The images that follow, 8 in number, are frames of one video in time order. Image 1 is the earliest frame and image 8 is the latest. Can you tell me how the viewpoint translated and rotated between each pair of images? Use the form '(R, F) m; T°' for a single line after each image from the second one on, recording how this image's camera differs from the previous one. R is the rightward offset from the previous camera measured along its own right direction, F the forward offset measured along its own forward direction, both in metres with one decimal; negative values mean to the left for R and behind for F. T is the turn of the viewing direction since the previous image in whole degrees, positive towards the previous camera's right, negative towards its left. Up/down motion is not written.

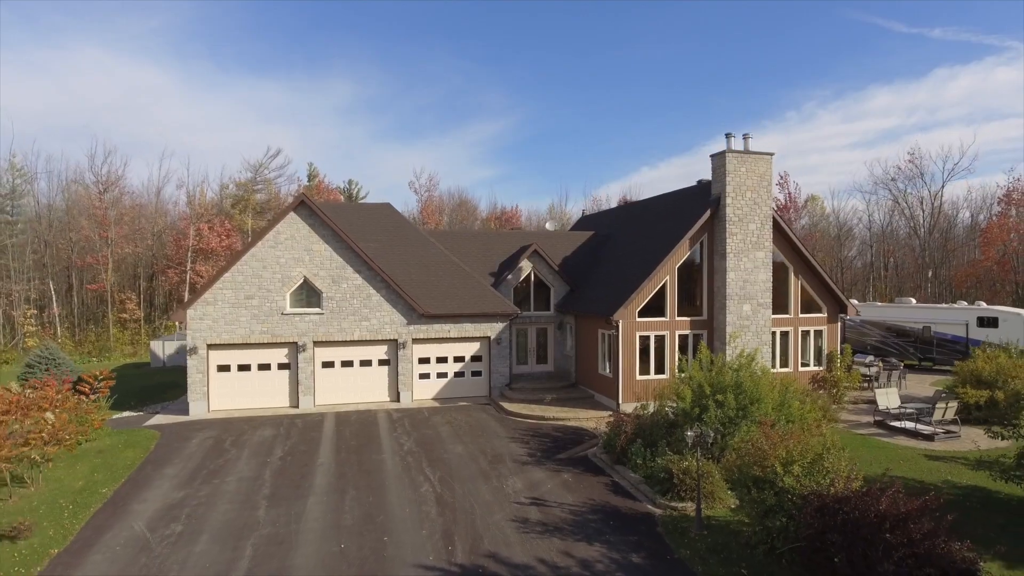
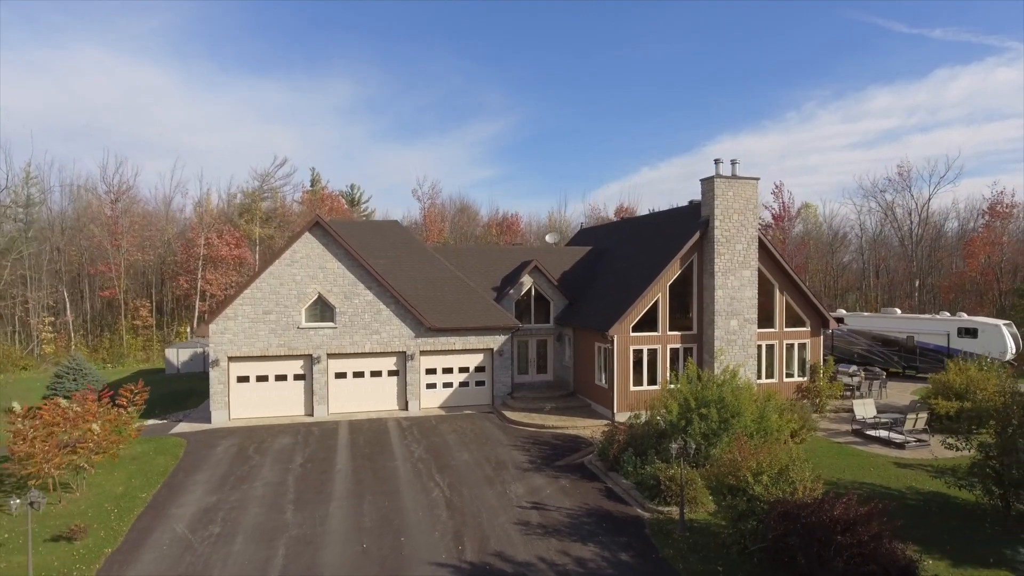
(0.0, -1.0) m; 0°
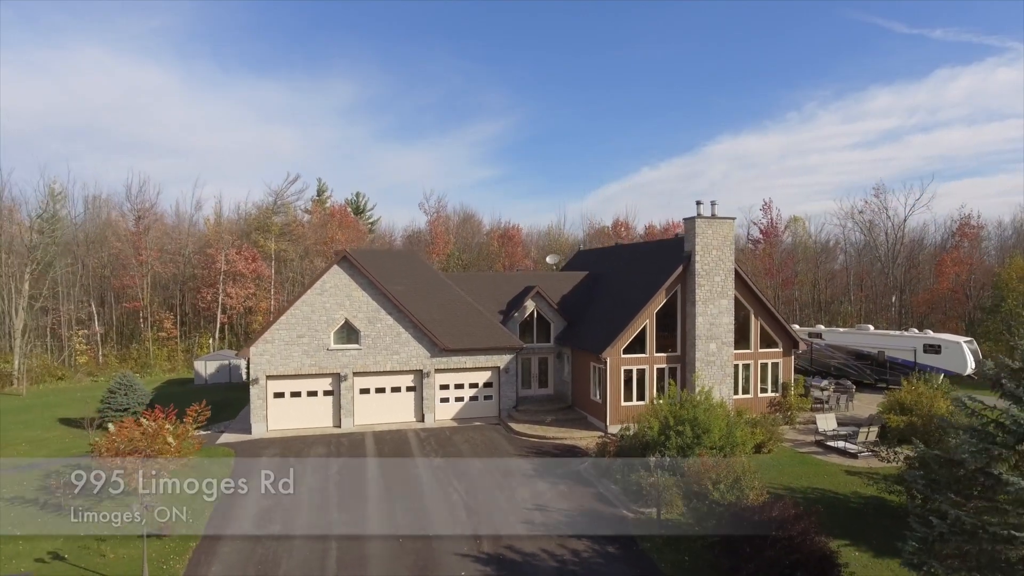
(-0.1, -2.1) m; 0°
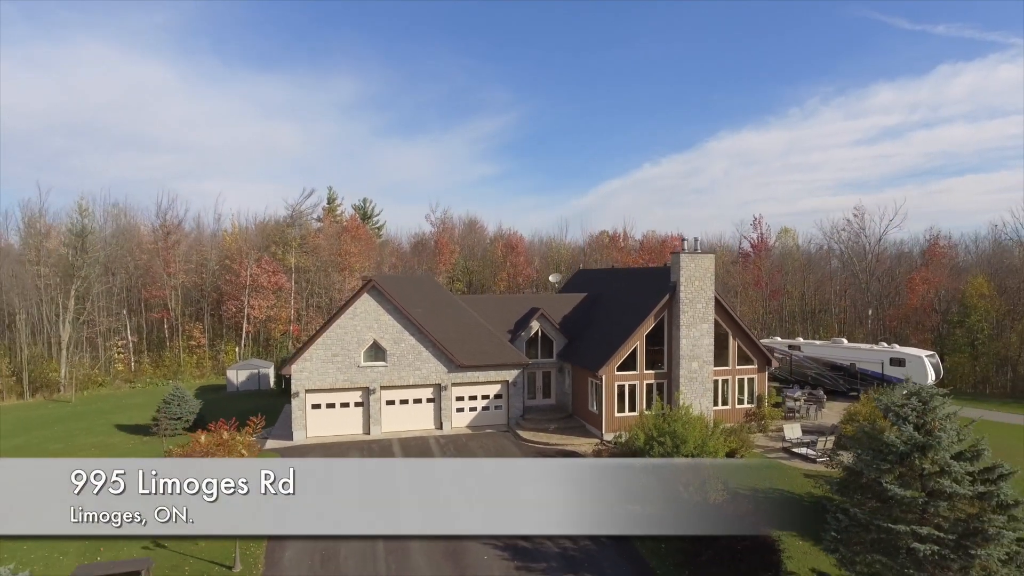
(-0.2, -2.7) m; 0°
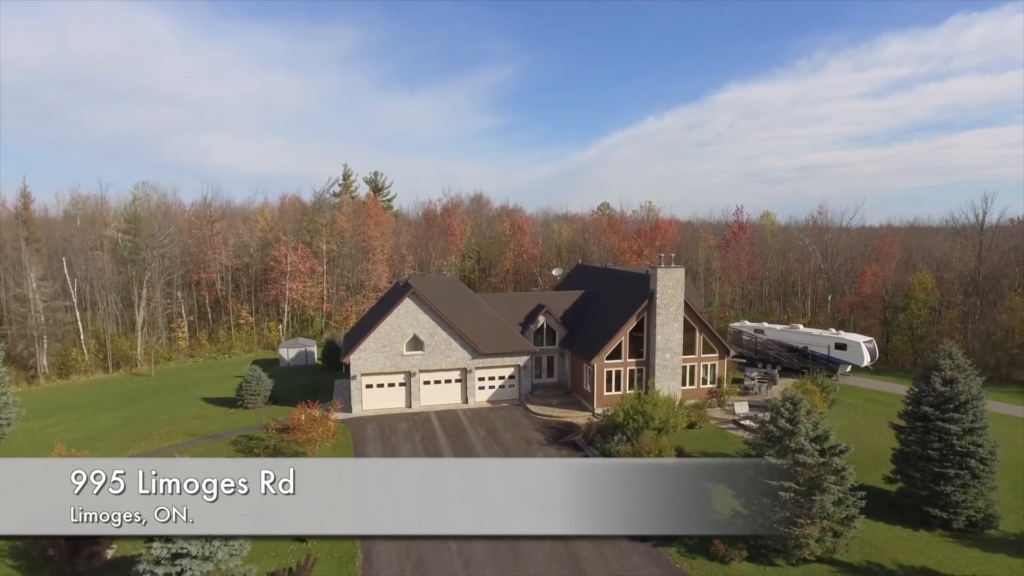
(-0.4, -5.4) m; 0°
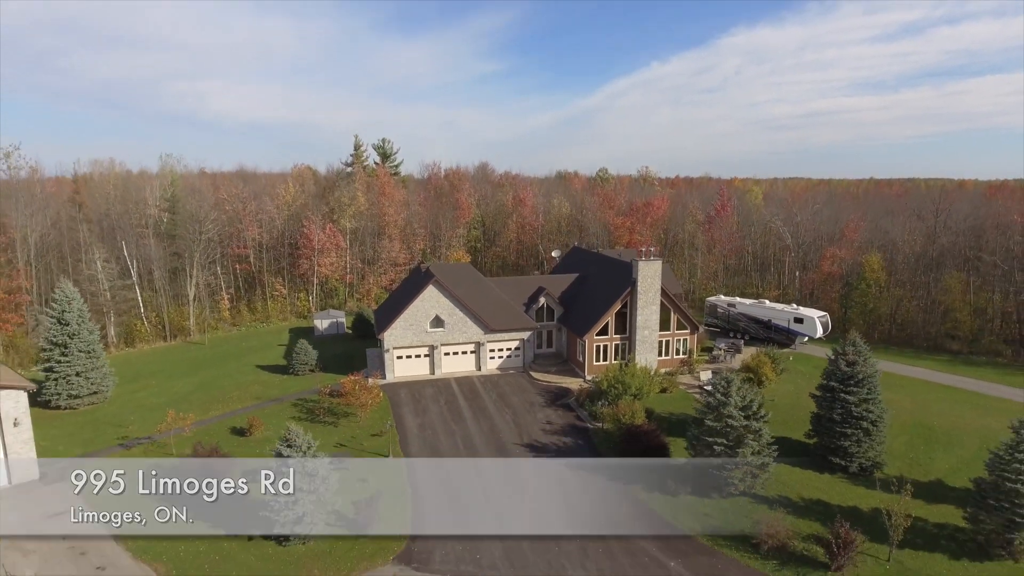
(-0.2, -5.3) m; 0°
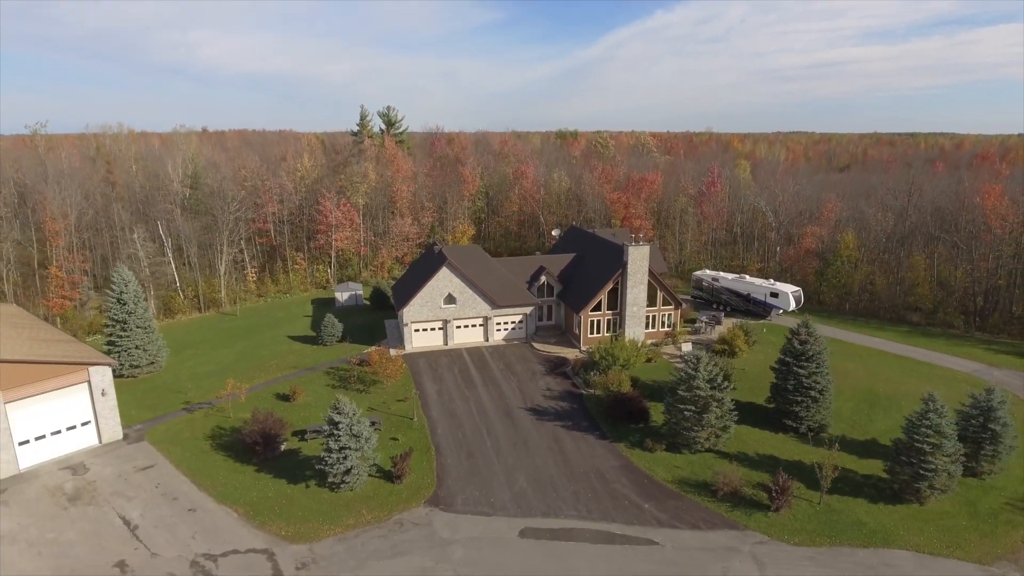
(-0.2, -4.0) m; 0°
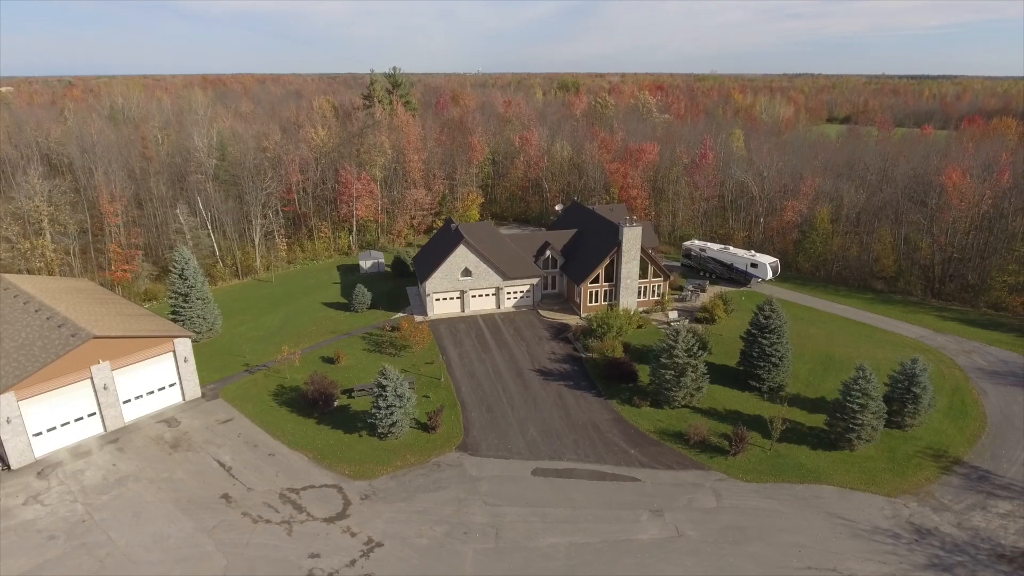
(-0.6, -5.1) m; 0°
